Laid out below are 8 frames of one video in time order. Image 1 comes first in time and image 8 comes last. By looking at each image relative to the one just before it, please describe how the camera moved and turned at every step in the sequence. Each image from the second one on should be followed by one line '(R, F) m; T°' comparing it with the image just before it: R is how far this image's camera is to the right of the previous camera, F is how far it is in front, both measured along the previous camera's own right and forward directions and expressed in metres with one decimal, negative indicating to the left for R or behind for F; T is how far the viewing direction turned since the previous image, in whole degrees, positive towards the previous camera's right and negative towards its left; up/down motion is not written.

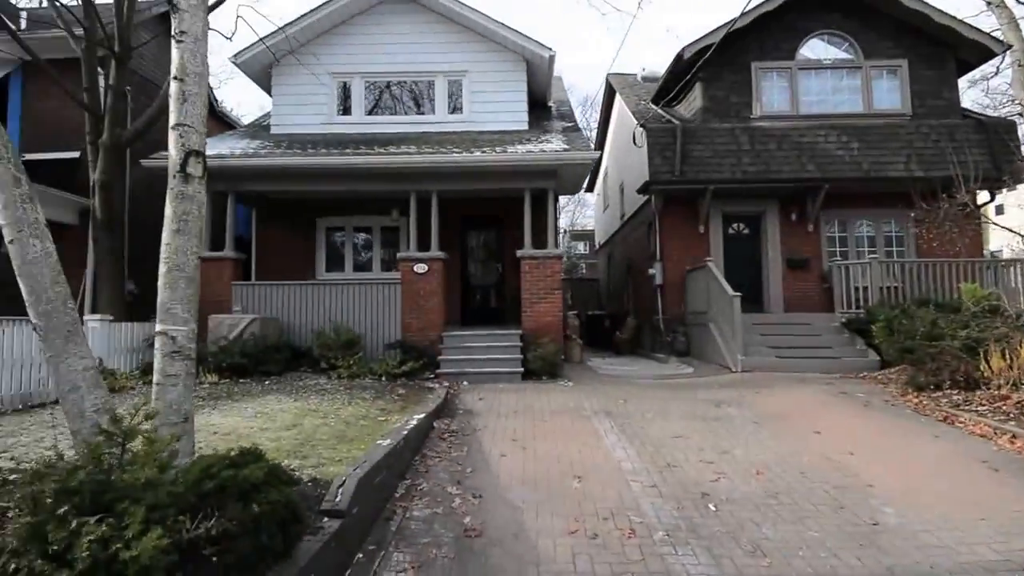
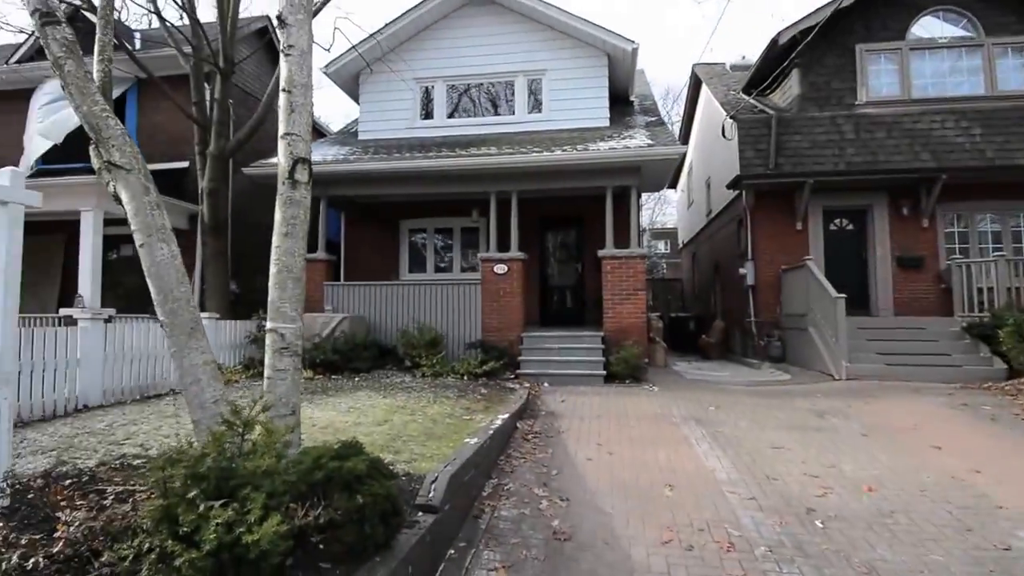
(-0.1, 0.0) m; -8°
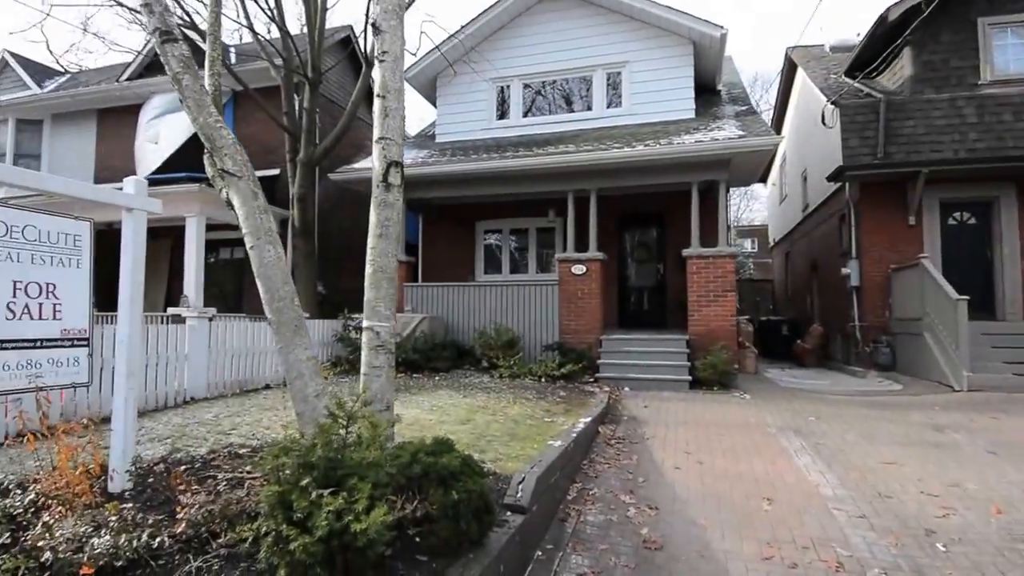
(-0.2, 0.0) m; -7°
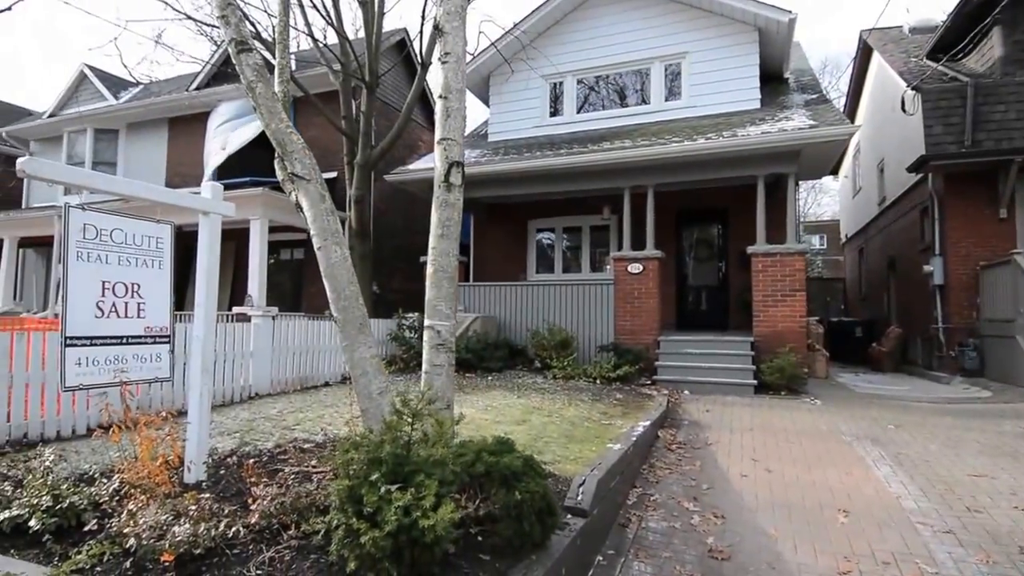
(-0.1, 0.0) m; -5°
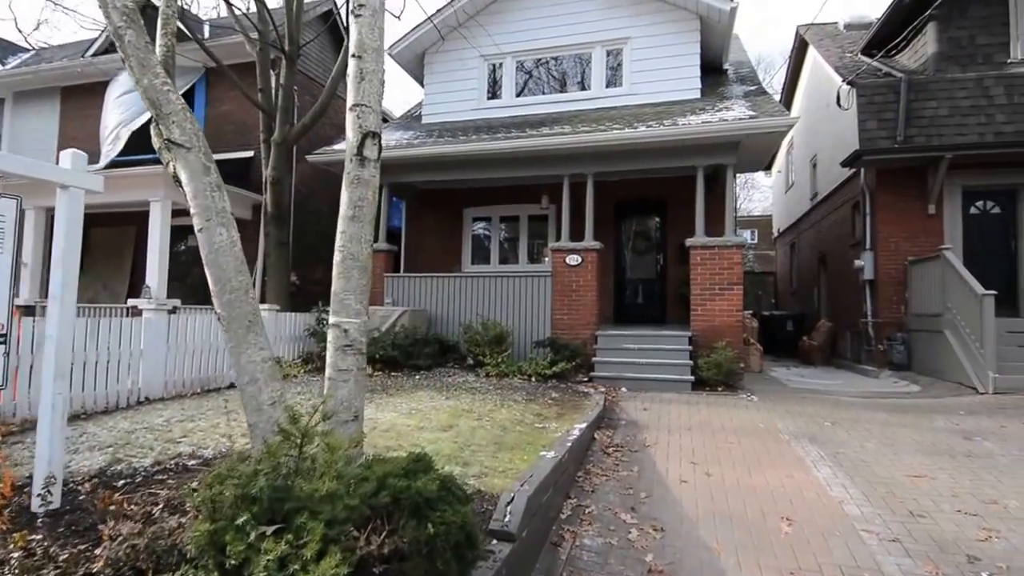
(+0.1, +0.5) m; +6°
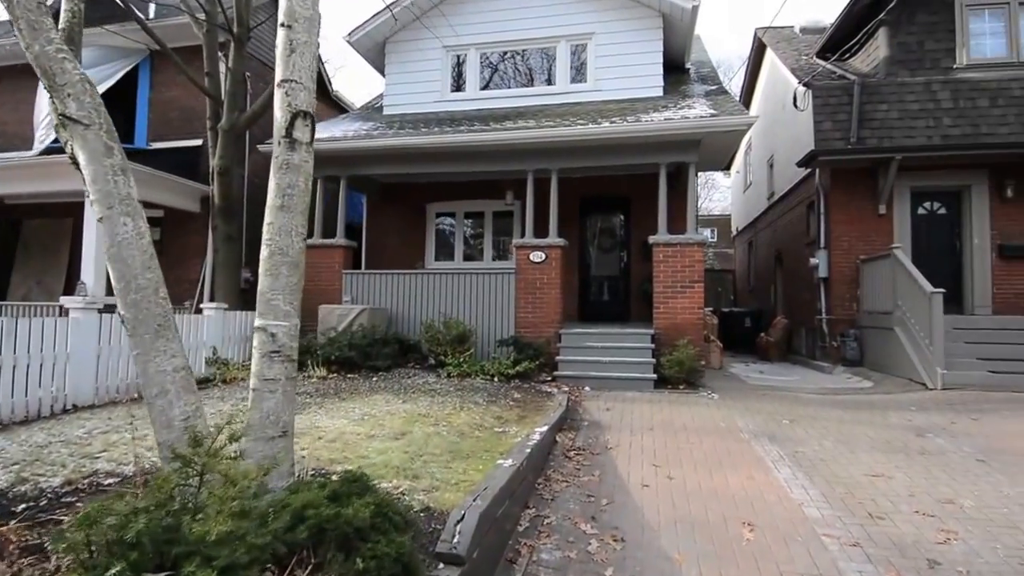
(+0.1, +0.2) m; +3°
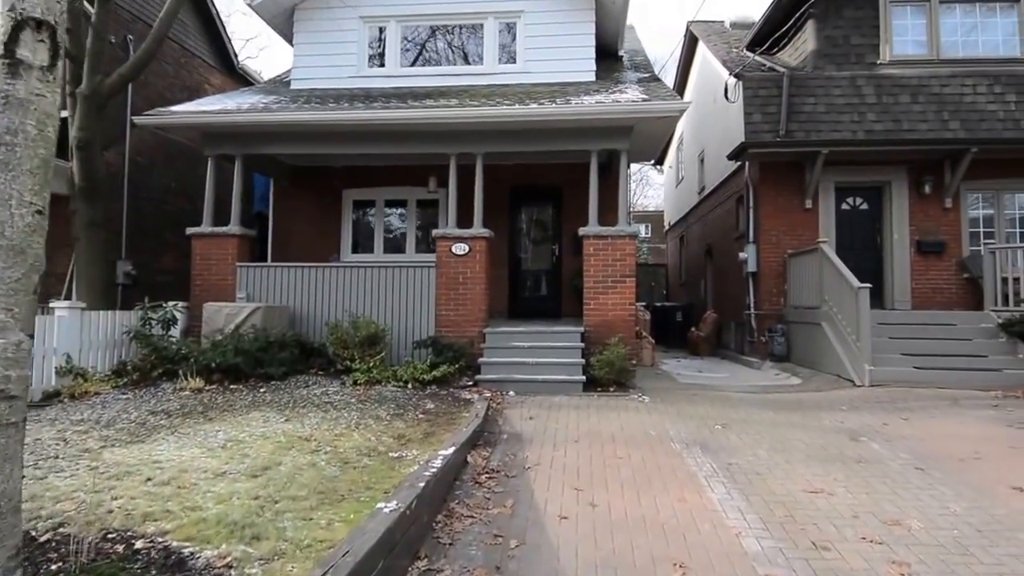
(+0.3, +0.8) m; +6°
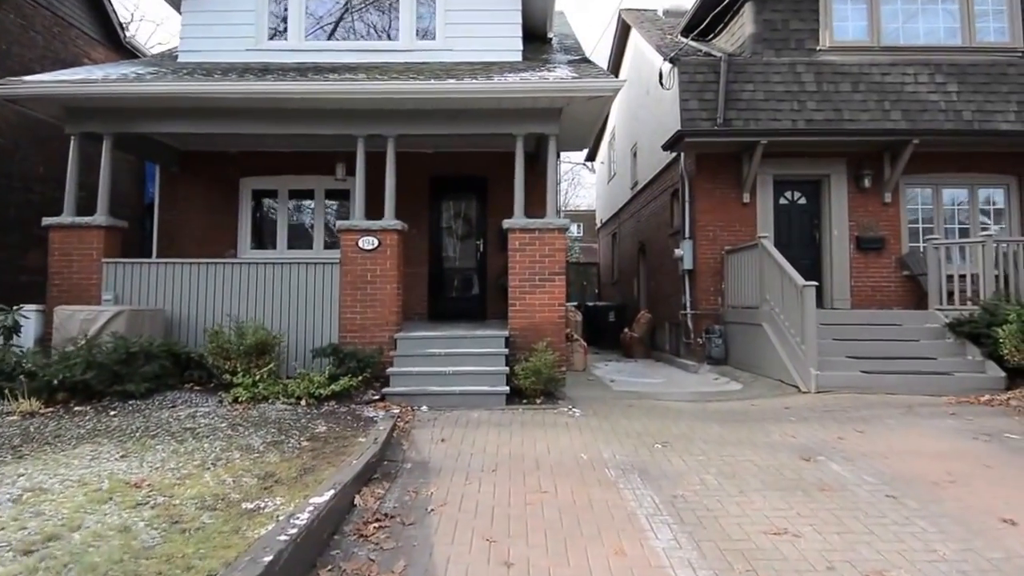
(+0.3, +0.9) m; +6°
